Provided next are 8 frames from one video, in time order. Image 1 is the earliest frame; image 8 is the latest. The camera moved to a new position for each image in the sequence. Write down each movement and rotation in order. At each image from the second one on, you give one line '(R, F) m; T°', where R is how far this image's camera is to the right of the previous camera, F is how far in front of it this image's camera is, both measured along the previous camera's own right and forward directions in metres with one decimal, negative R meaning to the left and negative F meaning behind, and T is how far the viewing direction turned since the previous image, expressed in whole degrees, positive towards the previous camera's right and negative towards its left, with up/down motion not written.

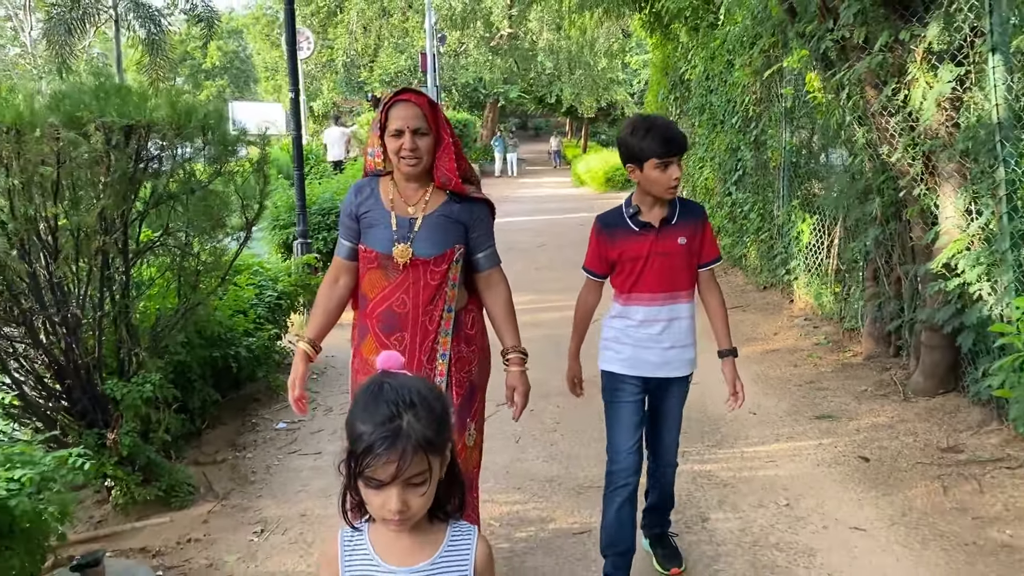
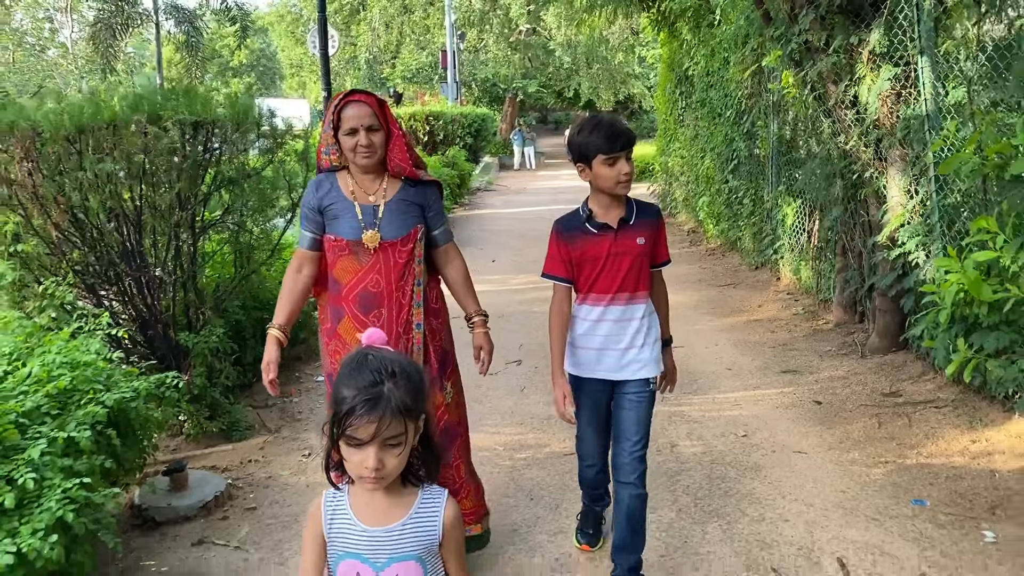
(+0.1, -0.6) m; -1°
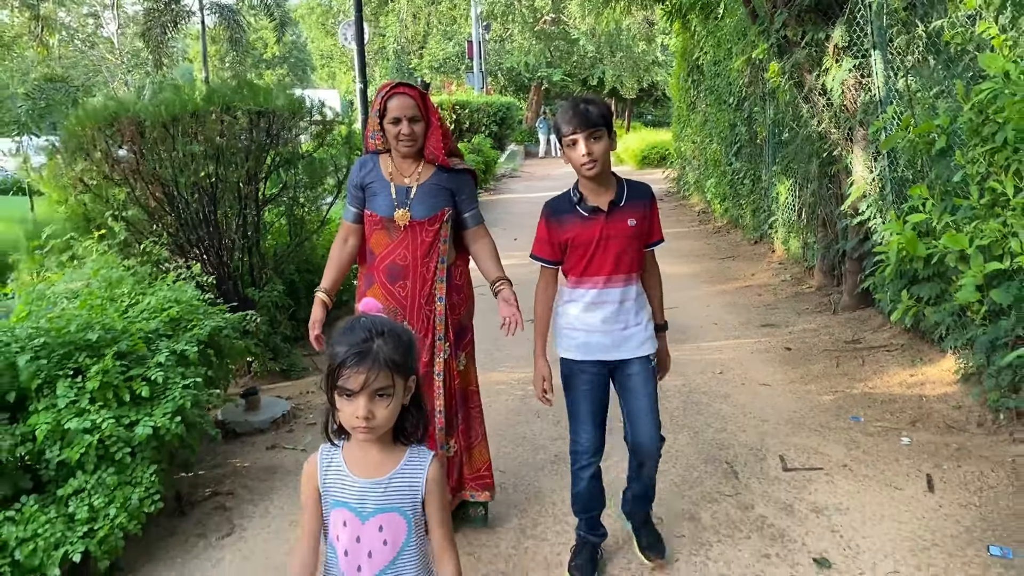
(+0.1, -0.7) m; -2°
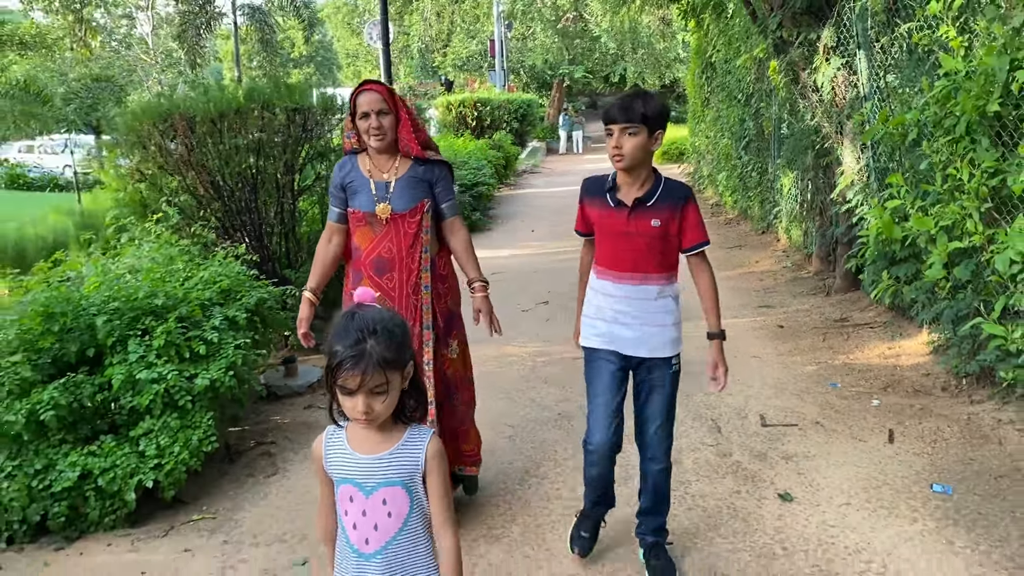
(+0.1, -0.4) m; -2°
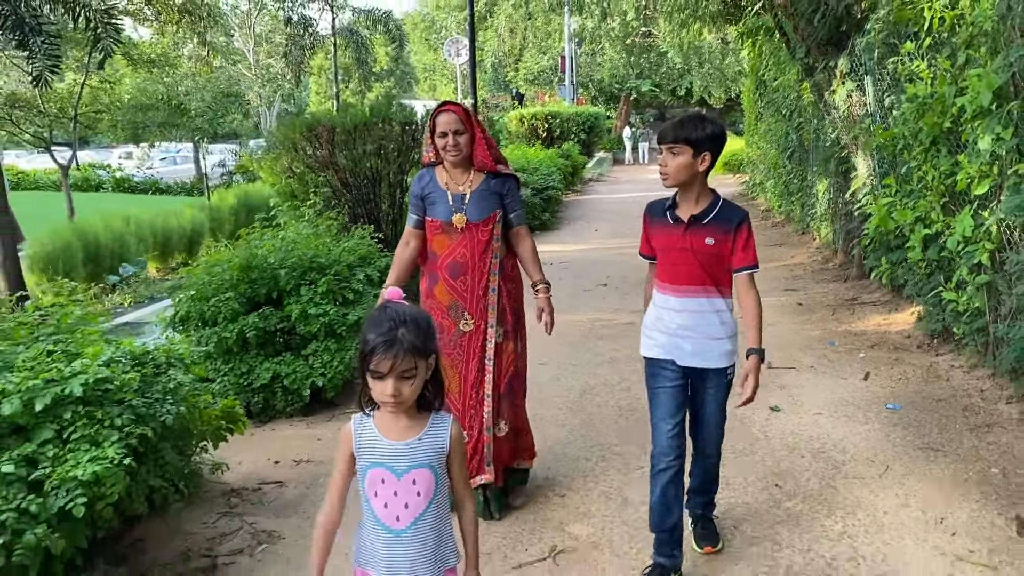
(0.0, -1.2) m; -4°
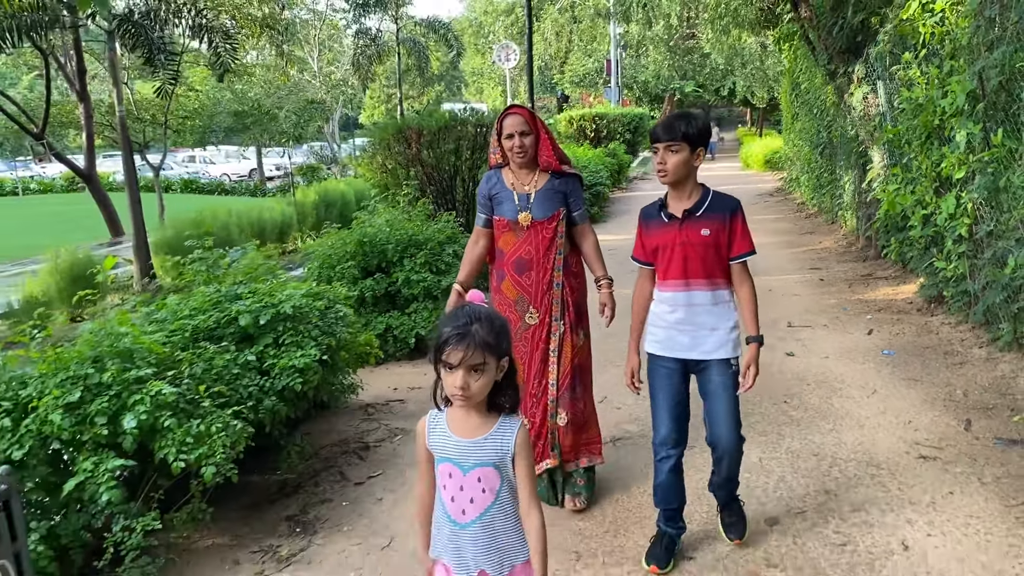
(-0.1, -1.1) m; -3°
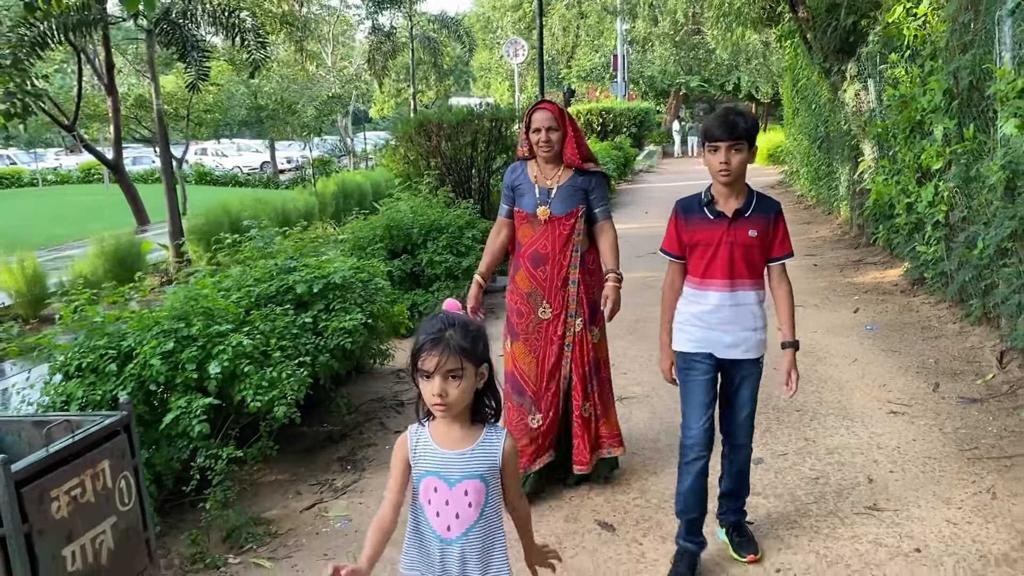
(-0.1, -0.5) m; 0°
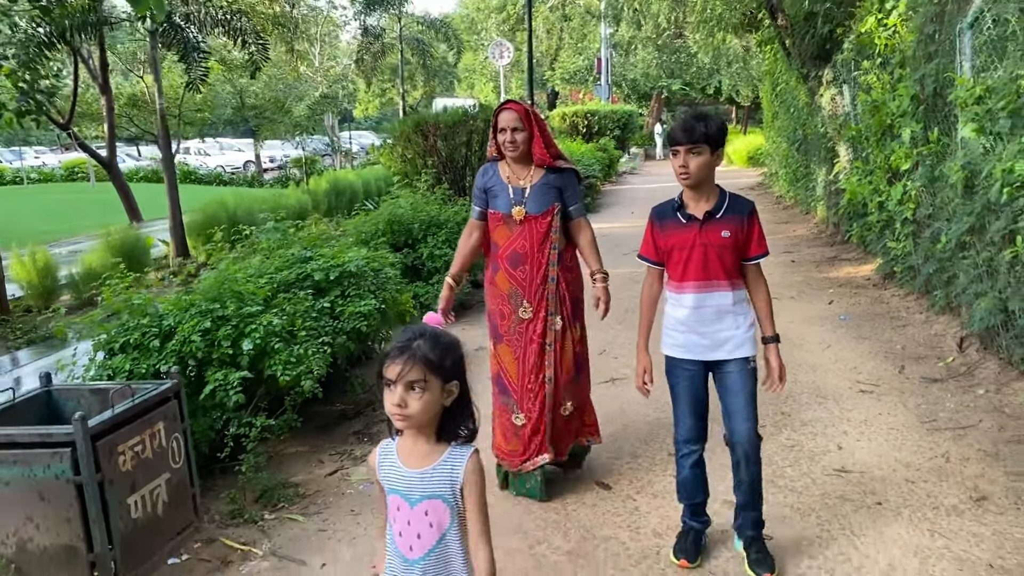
(-0.1, -0.3) m; +1°
